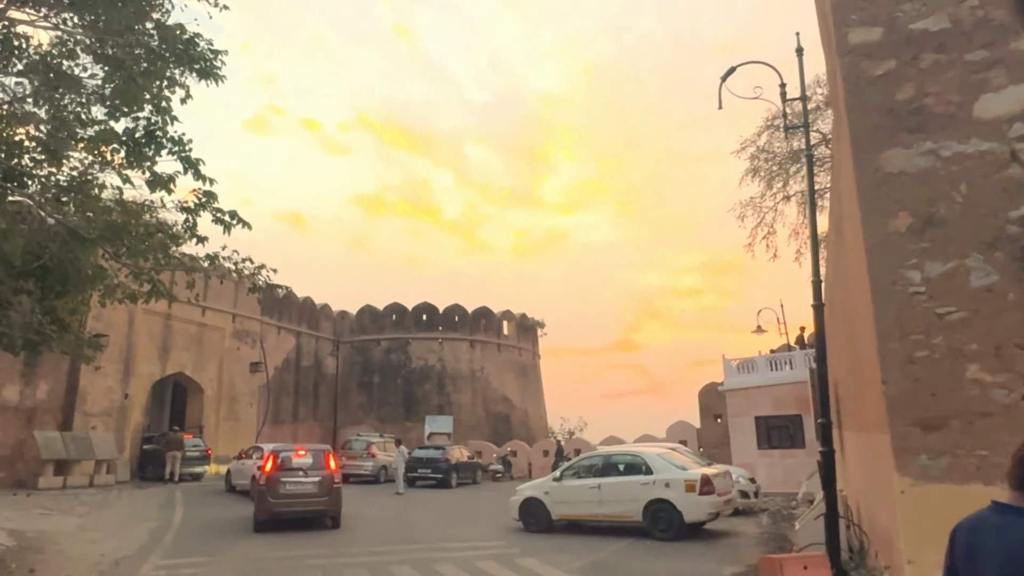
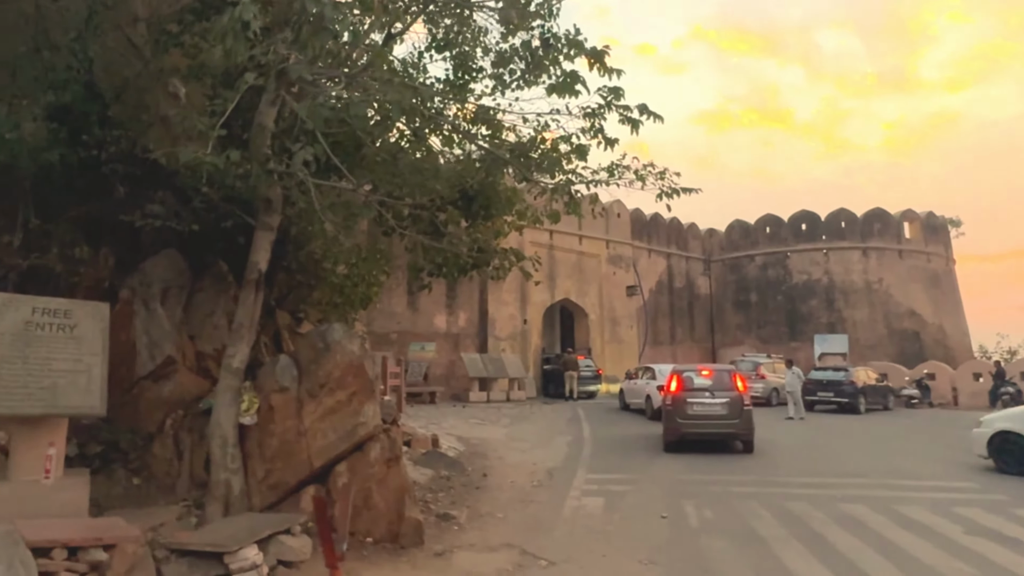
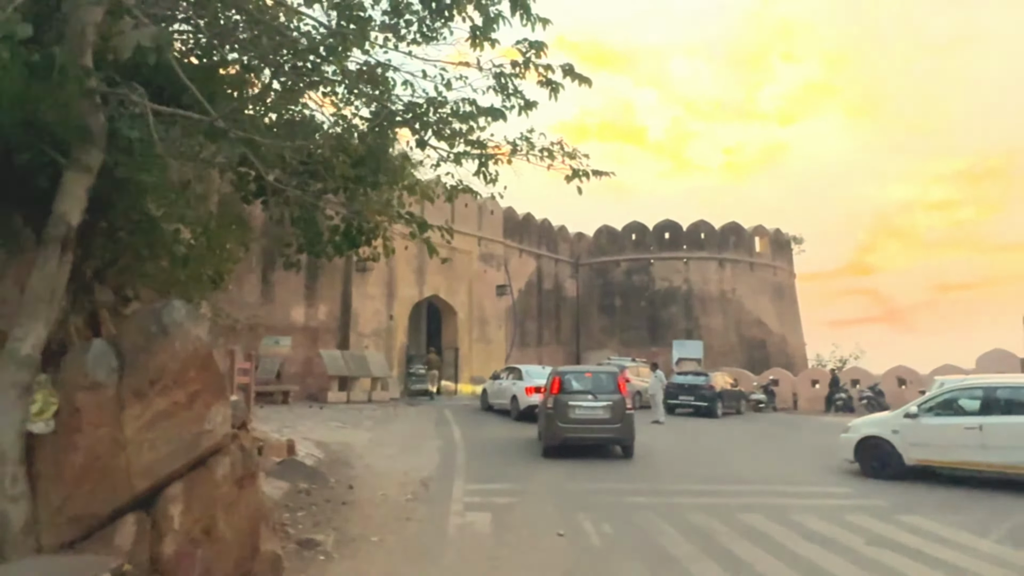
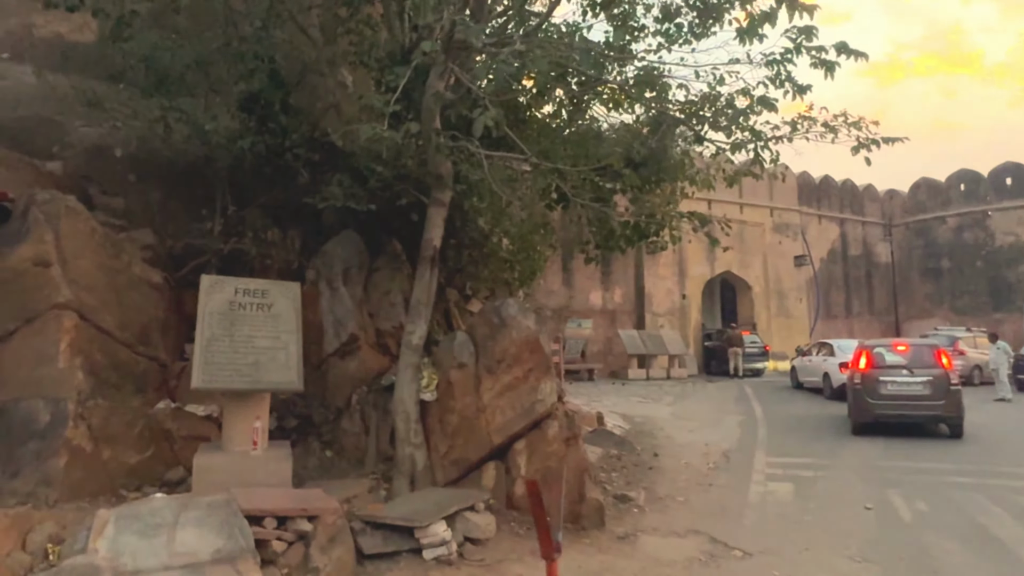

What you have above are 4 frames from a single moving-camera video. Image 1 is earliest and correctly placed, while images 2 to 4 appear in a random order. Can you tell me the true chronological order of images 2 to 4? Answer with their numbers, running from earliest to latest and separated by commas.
2, 4, 3
